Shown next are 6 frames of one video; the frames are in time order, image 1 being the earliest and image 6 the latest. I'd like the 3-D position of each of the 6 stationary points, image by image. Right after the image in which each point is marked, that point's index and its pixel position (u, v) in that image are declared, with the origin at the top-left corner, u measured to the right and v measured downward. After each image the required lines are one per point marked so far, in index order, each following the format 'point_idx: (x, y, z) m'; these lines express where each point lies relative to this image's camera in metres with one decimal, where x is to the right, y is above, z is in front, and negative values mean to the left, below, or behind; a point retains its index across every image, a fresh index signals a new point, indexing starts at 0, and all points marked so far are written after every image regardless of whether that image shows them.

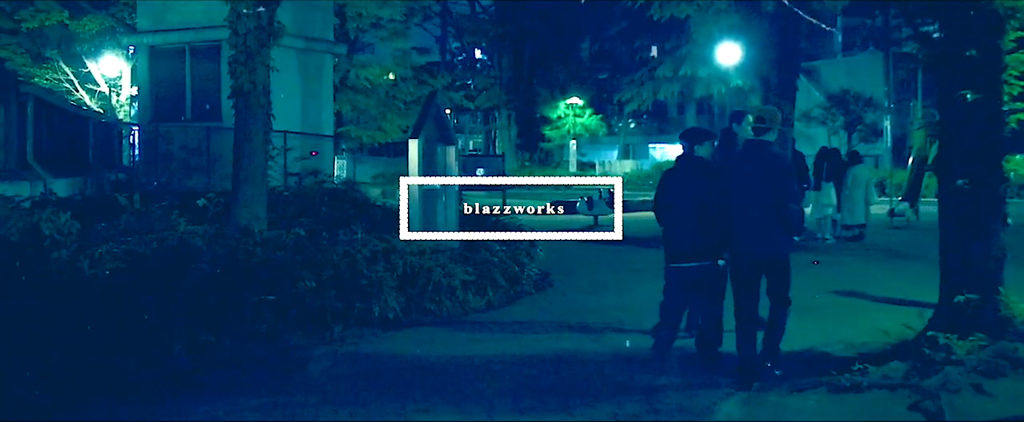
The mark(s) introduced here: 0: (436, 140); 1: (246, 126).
0: (-0.9, +0.8, +13.4) m
1: (-2.8, +0.9, +12.1) m
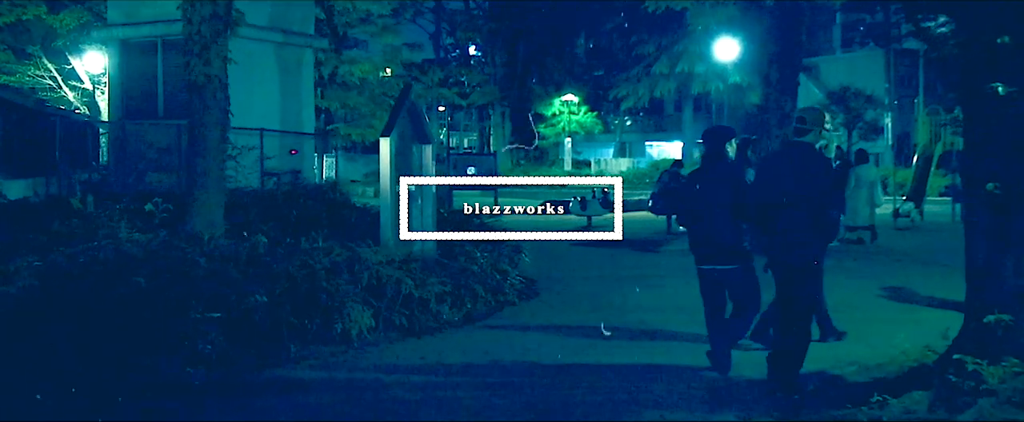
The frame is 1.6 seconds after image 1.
0: (-1.1, +0.8, +12.4) m
1: (-3.0, +0.8, +11.1) m
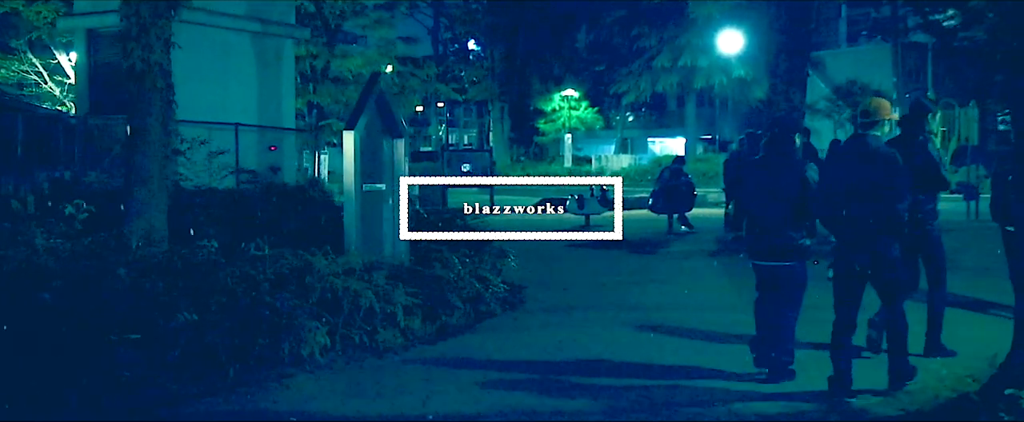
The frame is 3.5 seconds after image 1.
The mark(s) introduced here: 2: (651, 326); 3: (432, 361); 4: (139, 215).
0: (-1.2, +0.7, +11.1) m
1: (-3.2, +0.8, +9.9) m
2: (+1.3, -1.1, +11.0) m
3: (-0.6, -1.2, +9.0) m
4: (-3.2, 0.0, +9.9) m
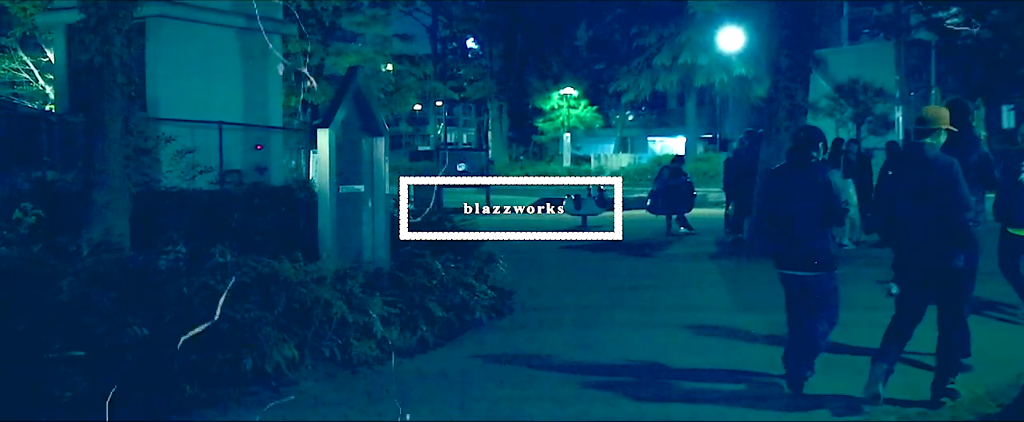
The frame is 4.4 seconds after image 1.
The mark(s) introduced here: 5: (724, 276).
0: (-1.4, +0.7, +10.5) m
1: (-3.3, +0.8, +9.3) m
2: (+1.1, -1.1, +10.3) m
3: (-0.7, -1.2, +8.4) m
4: (-3.3, -0.1, +9.3) m
5: (+2.7, -0.8, +14.8) m
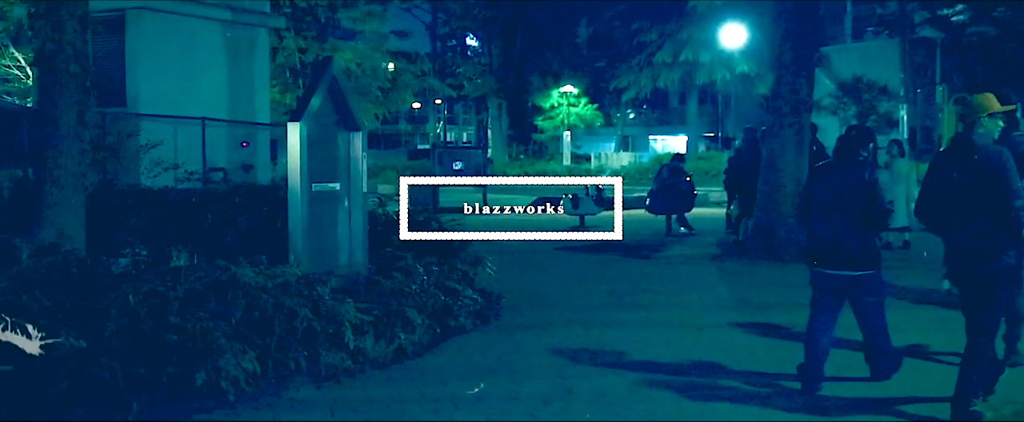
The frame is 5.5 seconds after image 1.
0: (-1.5, +0.7, +9.8) m
1: (-3.4, +0.8, +8.6) m
2: (+1.0, -1.1, +9.7) m
3: (-0.9, -1.2, +7.7) m
4: (-3.4, -0.1, +8.6) m
5: (+2.6, -0.8, +14.1) m
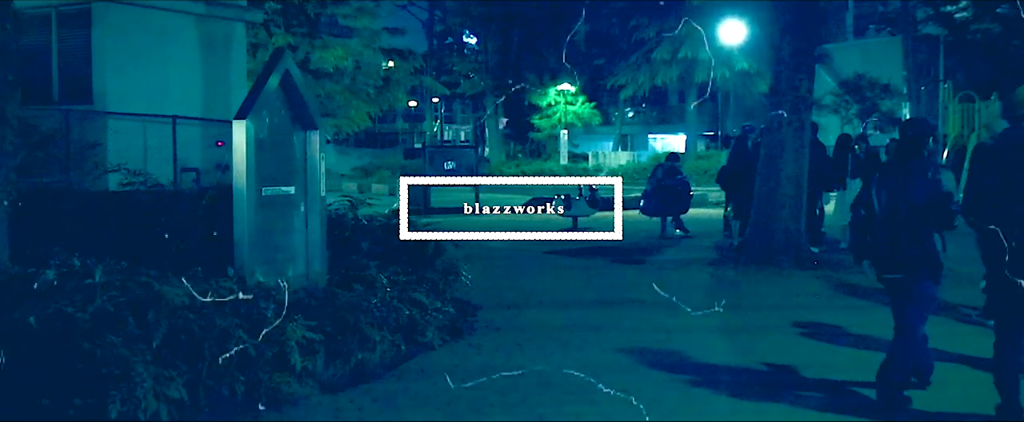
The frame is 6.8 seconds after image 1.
0: (-1.7, +0.7, +9.0) m
1: (-3.6, +0.7, +7.8) m
2: (+0.8, -1.2, +8.8) m
3: (-1.1, -1.2, +6.9) m
4: (-3.6, -0.1, +7.8) m
5: (+2.4, -0.8, +13.3) m
